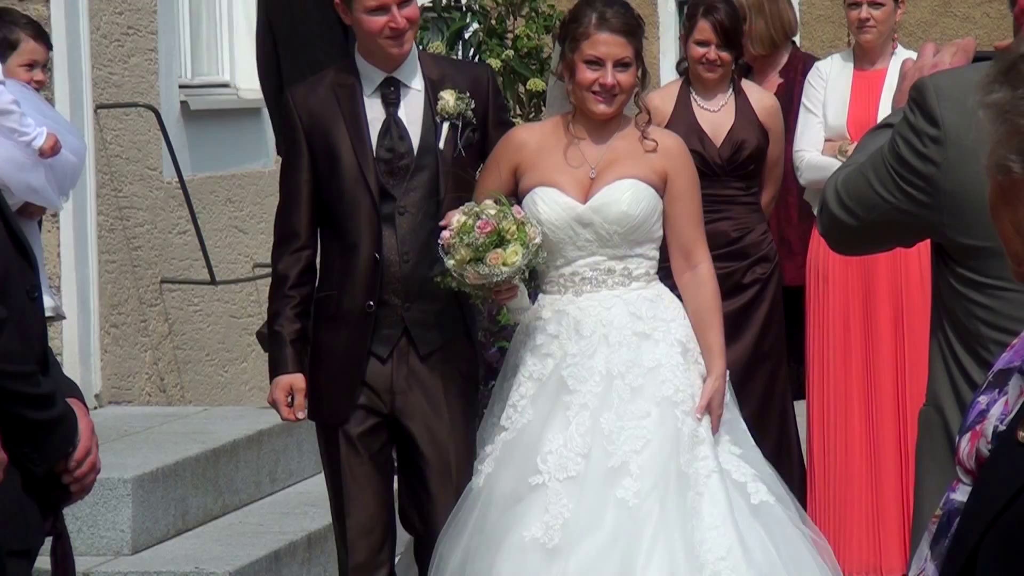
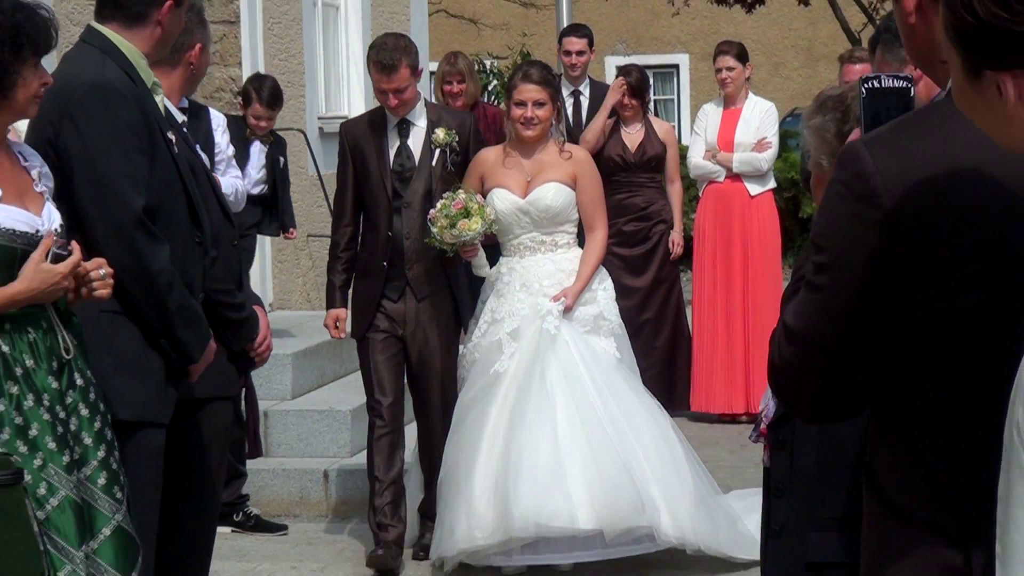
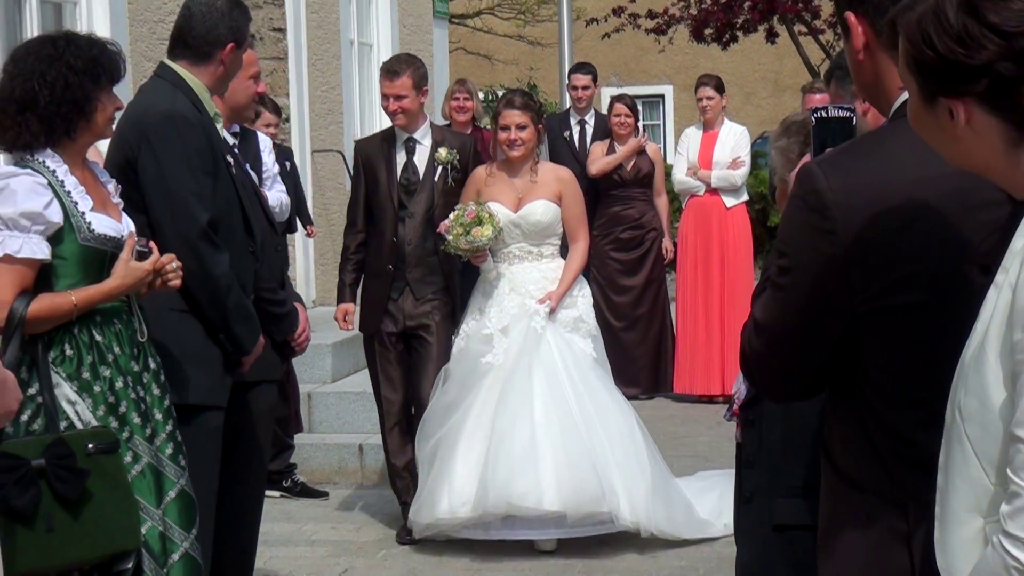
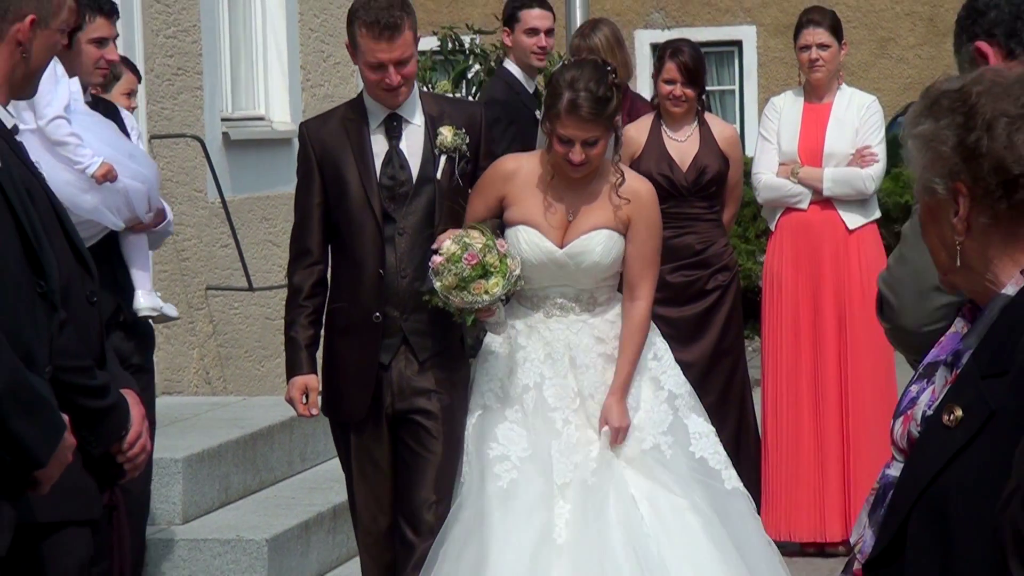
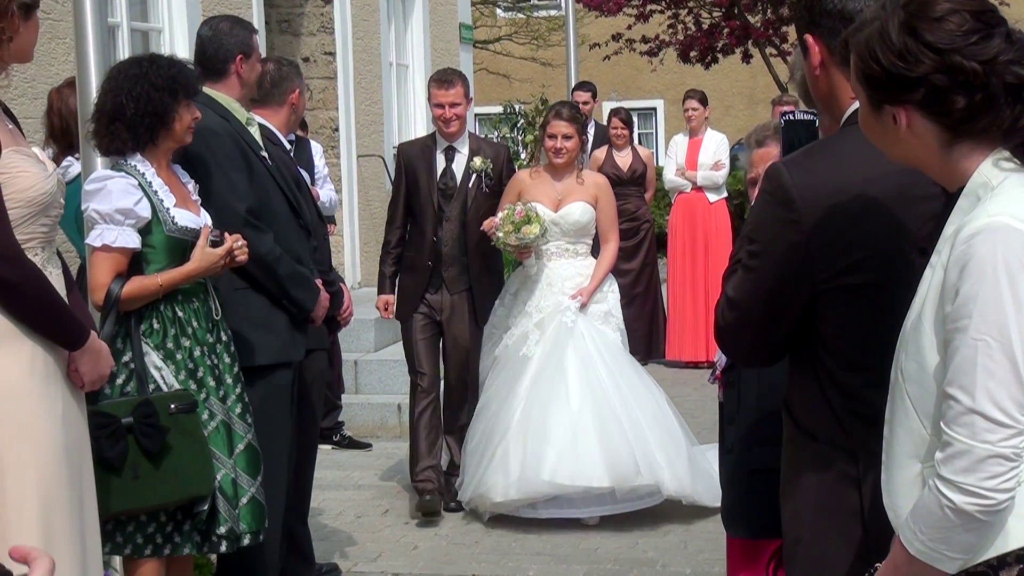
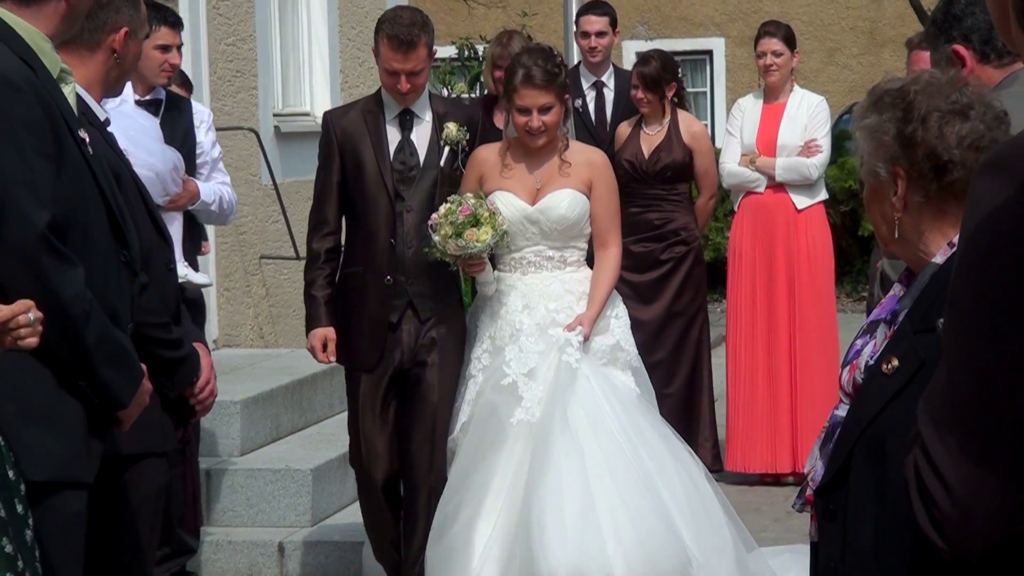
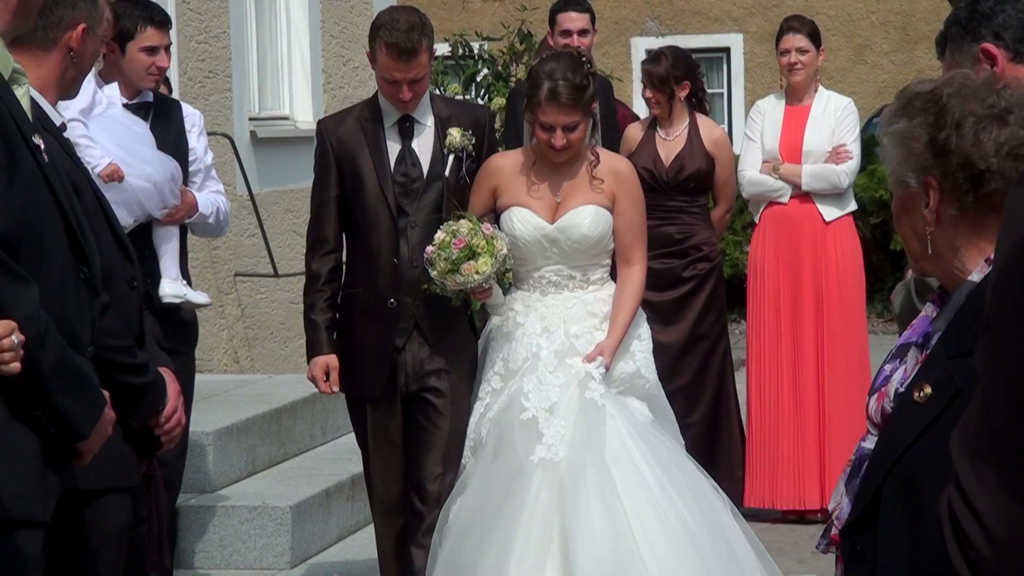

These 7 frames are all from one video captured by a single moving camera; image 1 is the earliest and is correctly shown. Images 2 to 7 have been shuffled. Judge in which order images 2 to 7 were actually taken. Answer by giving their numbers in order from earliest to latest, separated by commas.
4, 7, 6, 2, 3, 5
